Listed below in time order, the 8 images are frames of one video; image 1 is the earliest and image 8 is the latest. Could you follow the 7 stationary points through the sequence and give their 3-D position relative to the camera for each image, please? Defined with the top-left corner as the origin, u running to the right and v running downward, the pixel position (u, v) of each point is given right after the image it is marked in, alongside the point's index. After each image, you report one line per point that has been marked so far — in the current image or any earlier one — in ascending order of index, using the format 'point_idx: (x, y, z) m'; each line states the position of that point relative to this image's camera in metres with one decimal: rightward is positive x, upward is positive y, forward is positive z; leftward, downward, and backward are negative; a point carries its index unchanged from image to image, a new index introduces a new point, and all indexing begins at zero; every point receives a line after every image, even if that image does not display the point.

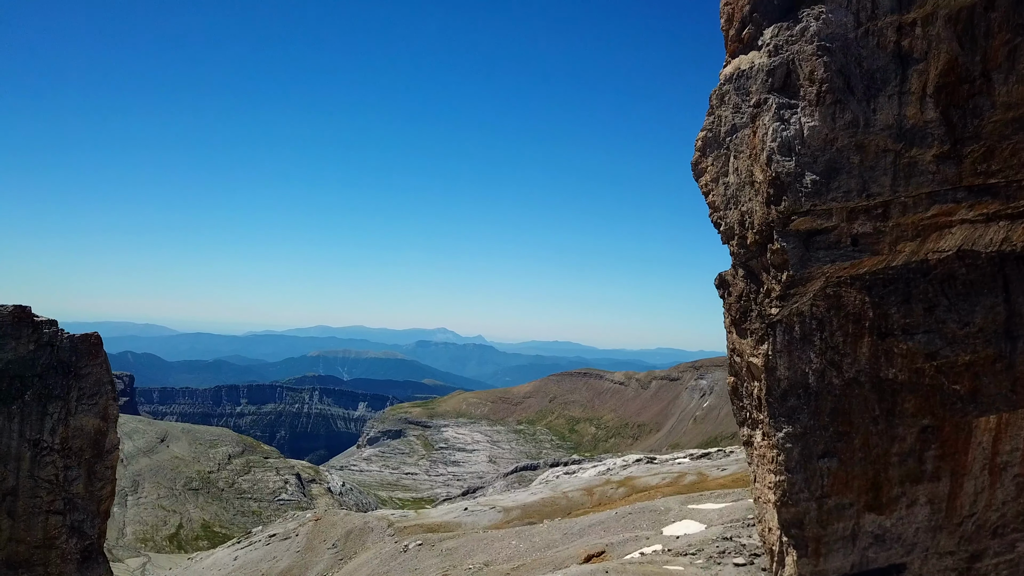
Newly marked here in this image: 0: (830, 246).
0: (+5.9, +0.8, +10.2) m
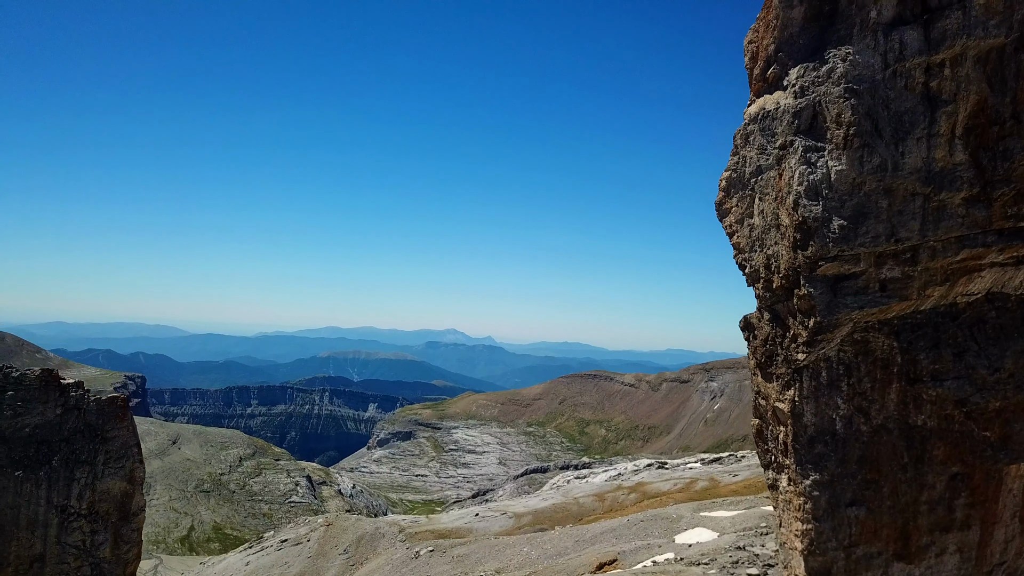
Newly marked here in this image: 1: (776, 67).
0: (+6.3, -0.1, +10.1) m
1: (+5.6, +4.6, +11.7) m
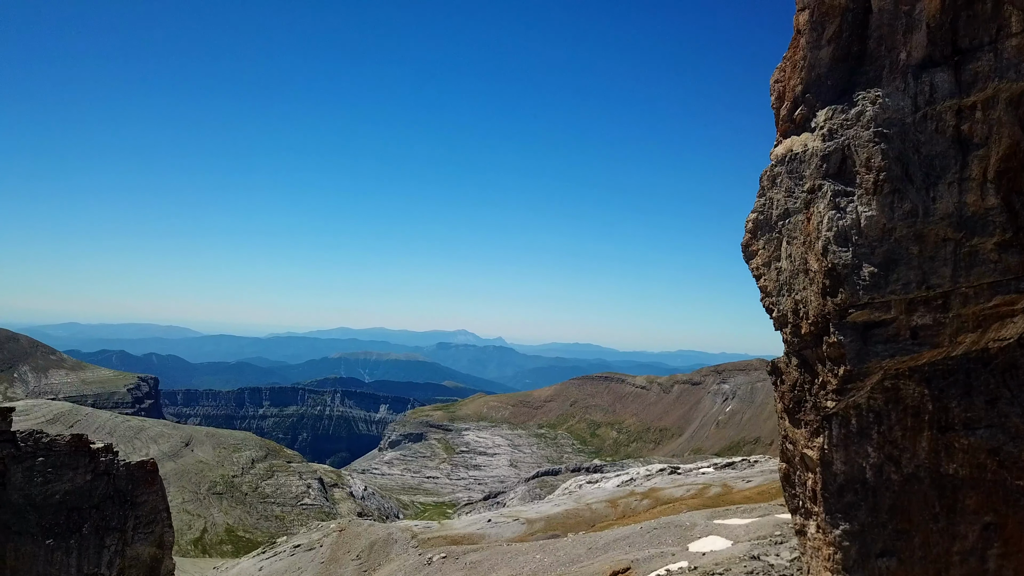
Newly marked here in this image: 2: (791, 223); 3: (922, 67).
0: (+6.8, -0.9, +10.0) m
1: (+6.1, +3.8, +11.6) m
2: (+5.8, +1.3, +11.4) m
3: (+7.7, +4.1, +10.4) m
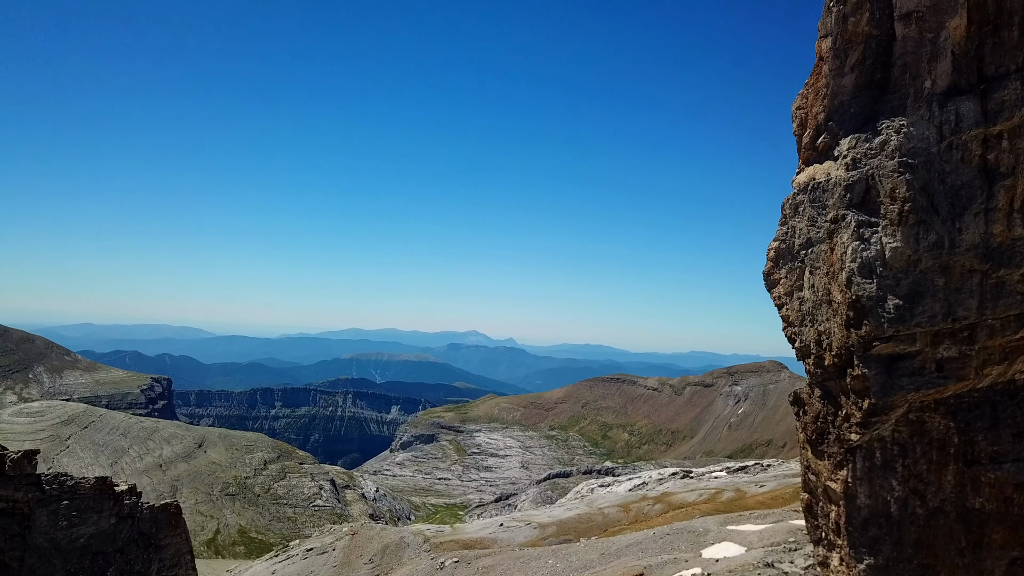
0: (+7.2, -1.5, +9.9) m
1: (+6.5, +3.2, +11.5) m
2: (+6.2, +0.7, +11.3) m
3: (+8.1, +3.6, +10.3) m
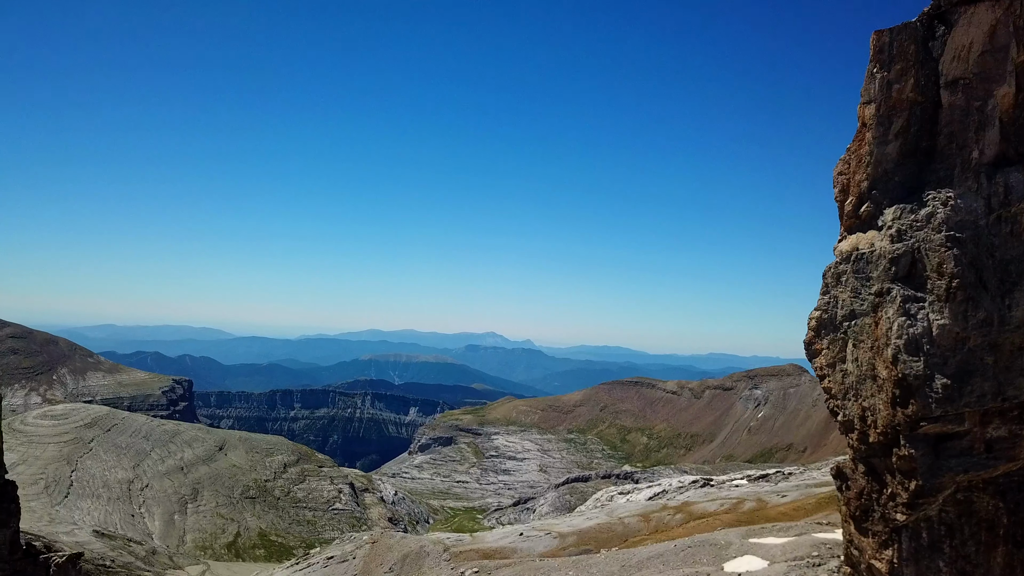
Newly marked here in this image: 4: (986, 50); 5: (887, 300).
0: (+7.9, -2.9, +9.7) m
1: (+7.2, +1.8, +11.3) m
2: (+6.9, -0.7, +11.1) m
3: (+8.8, +2.2, +10.0) m
4: (+10.0, +4.8, +11.7) m
5: (+7.1, -0.2, +10.5) m
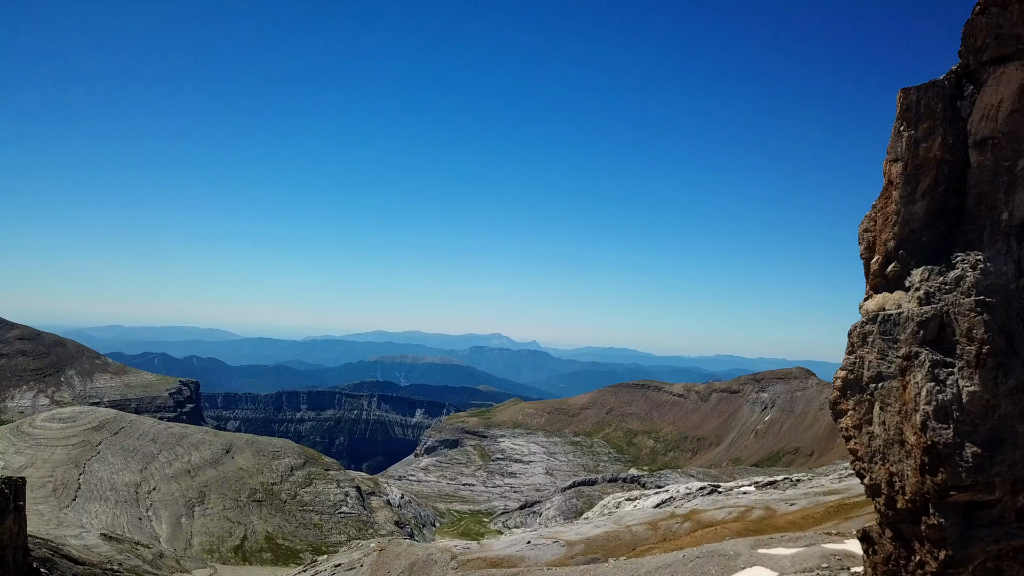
0: (+8.3, -4.1, +9.6) m
1: (+7.7, +0.6, +11.1) m
2: (+7.3, -1.9, +11.0) m
3: (+9.2, +1.0, +9.9) m
4: (+10.4, +3.6, +11.5) m
5: (+7.5, -1.4, +10.3) m
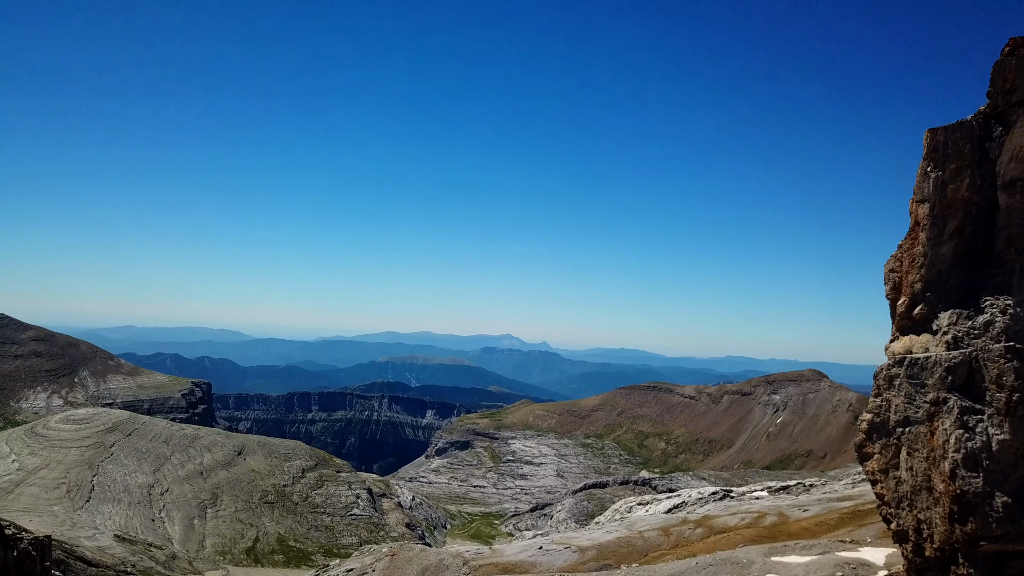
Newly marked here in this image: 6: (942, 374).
0: (+8.8, -4.9, +9.5) m
1: (+8.1, -0.2, +11.0) m
2: (+7.7, -2.7, +10.8) m
3: (+9.6, +0.2, +9.7) m
4: (+10.8, +2.8, +11.3) m
5: (+7.9, -2.2, +10.2) m
6: (+7.9, -1.4, +10.4) m
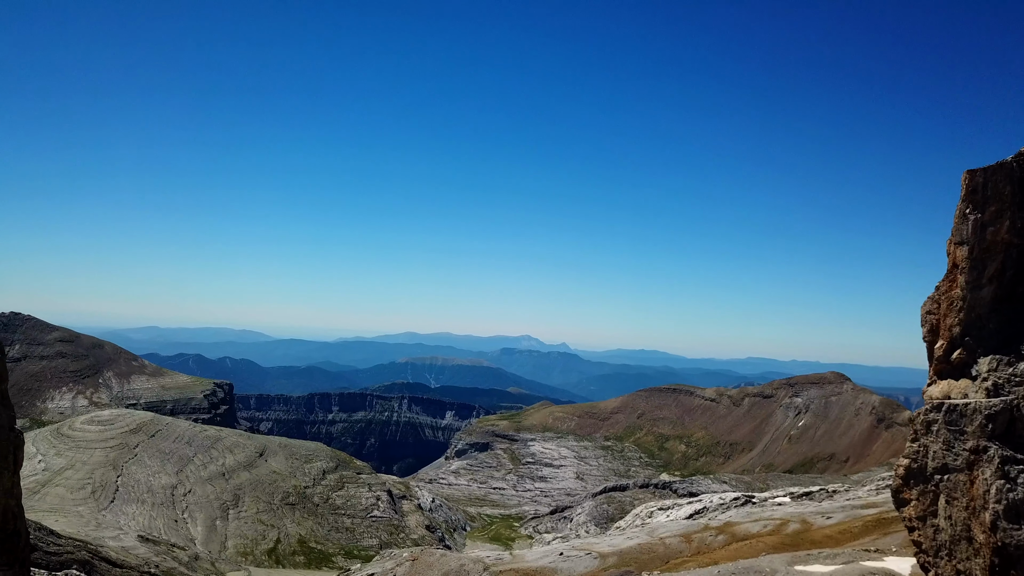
0: (+9.3, -5.7, +9.3) m
1: (+8.6, -1.0, +10.8) m
2: (+8.3, -3.5, +10.6) m
3: (+10.1, -0.6, +9.4) m
4: (+11.4, +2.1, +11.0) m
5: (+8.4, -3.0, +10.0) m
6: (+8.4, -2.2, +10.2) m
